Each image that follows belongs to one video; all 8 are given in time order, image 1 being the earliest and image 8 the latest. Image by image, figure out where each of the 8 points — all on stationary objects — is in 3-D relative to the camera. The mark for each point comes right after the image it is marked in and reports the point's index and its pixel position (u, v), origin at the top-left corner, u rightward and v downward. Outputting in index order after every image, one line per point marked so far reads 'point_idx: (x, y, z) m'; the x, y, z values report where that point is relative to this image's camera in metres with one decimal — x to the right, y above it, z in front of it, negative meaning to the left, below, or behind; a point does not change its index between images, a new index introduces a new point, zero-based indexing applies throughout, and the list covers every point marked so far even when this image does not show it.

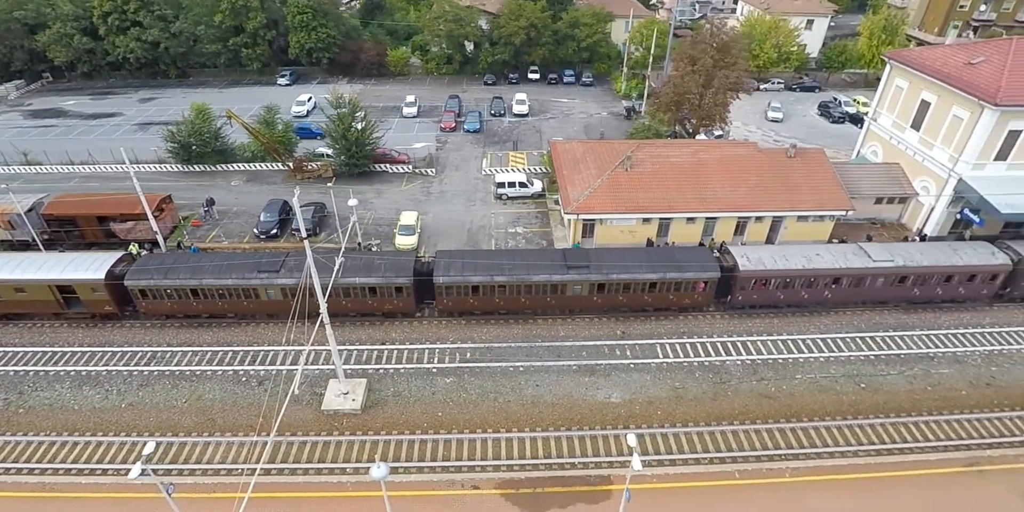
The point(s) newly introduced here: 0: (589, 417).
0: (+2.8, -6.0, +19.2) m
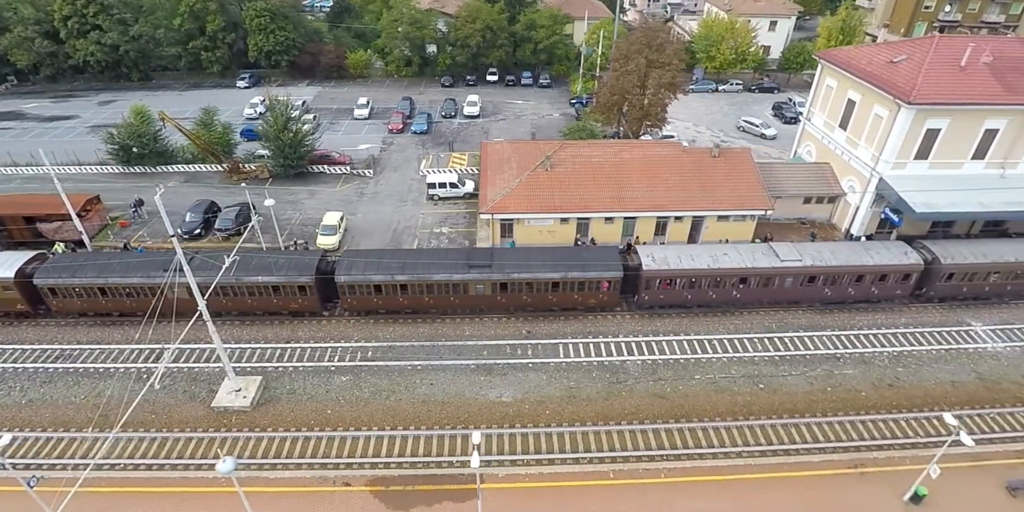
0: (-1.4, -5.9, +19.2) m
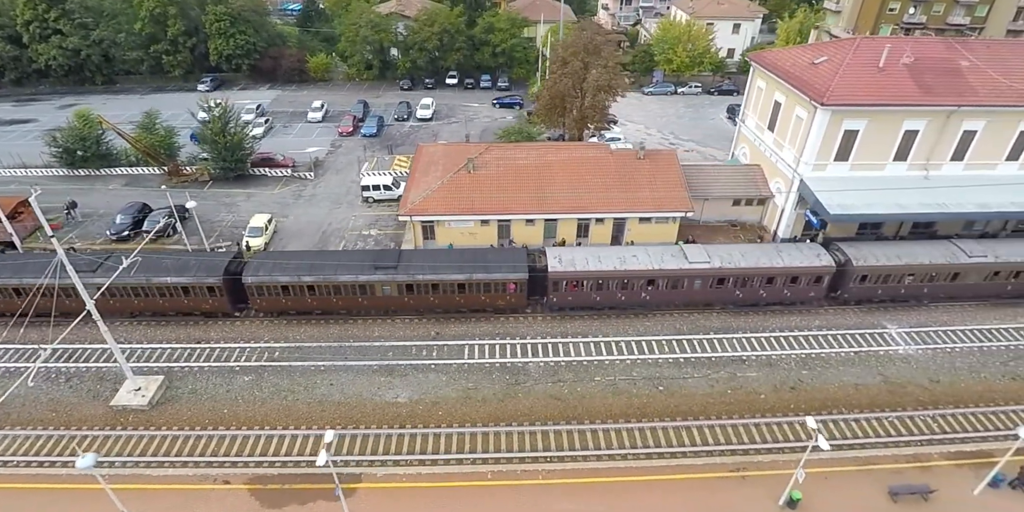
0: (-5.4, -6.0, +19.3) m
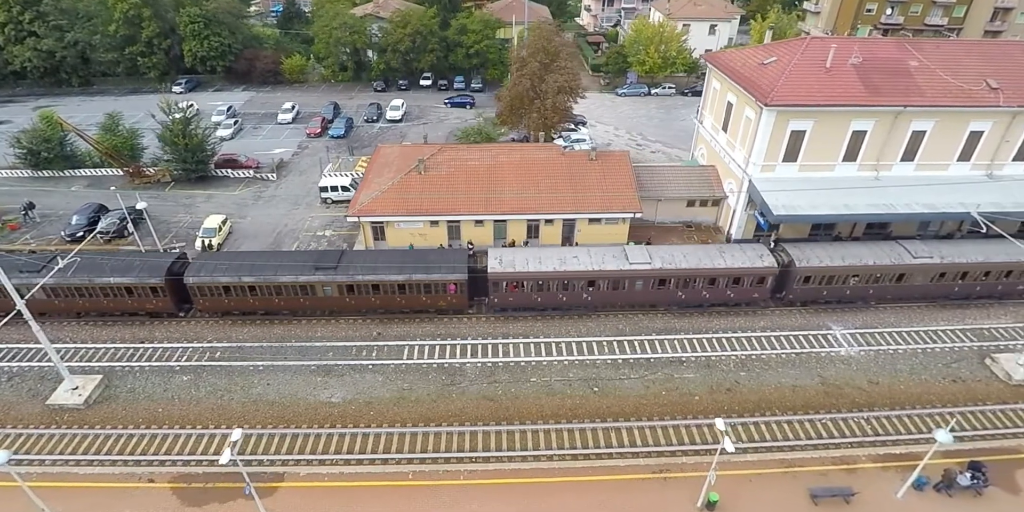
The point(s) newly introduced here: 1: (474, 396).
0: (-7.9, -6.0, +19.3) m
1: (-1.5, -5.4, +20.0) m
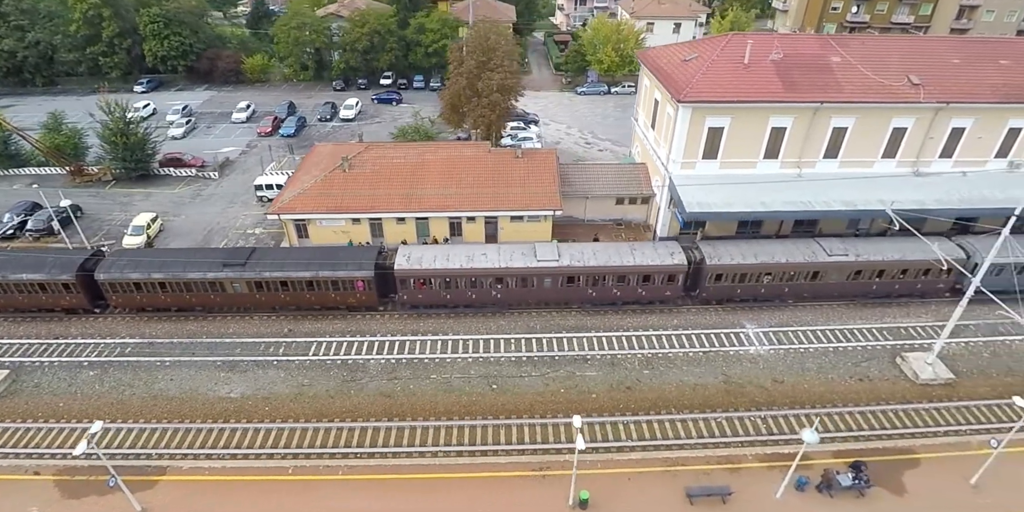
0: (-11.9, -5.9, +19.4) m
1: (-5.4, -5.3, +20.0) m
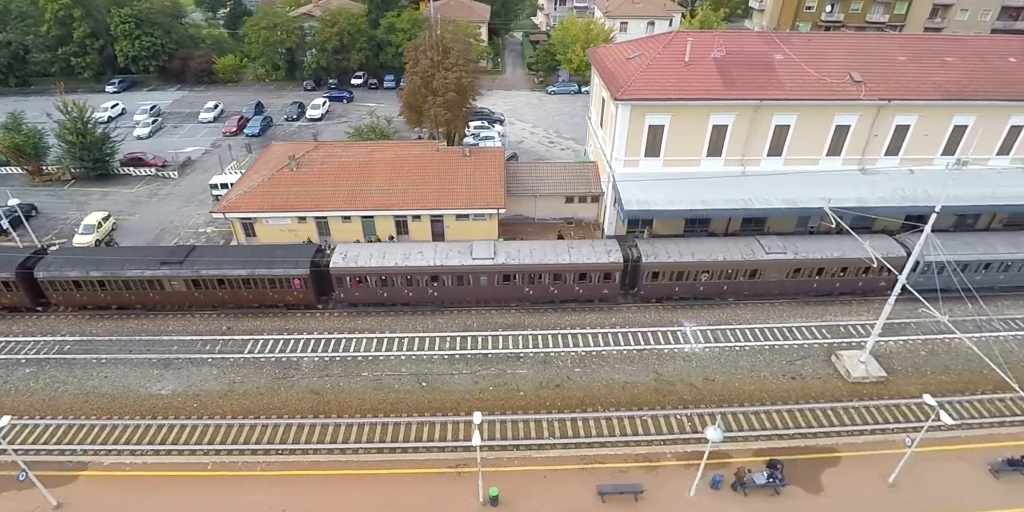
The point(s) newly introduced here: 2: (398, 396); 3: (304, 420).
0: (-14.7, -5.8, +19.5) m
1: (-8.2, -5.2, +20.0) m
2: (-4.4, -5.4, +19.7) m
3: (-7.6, -6.0, +18.9) m
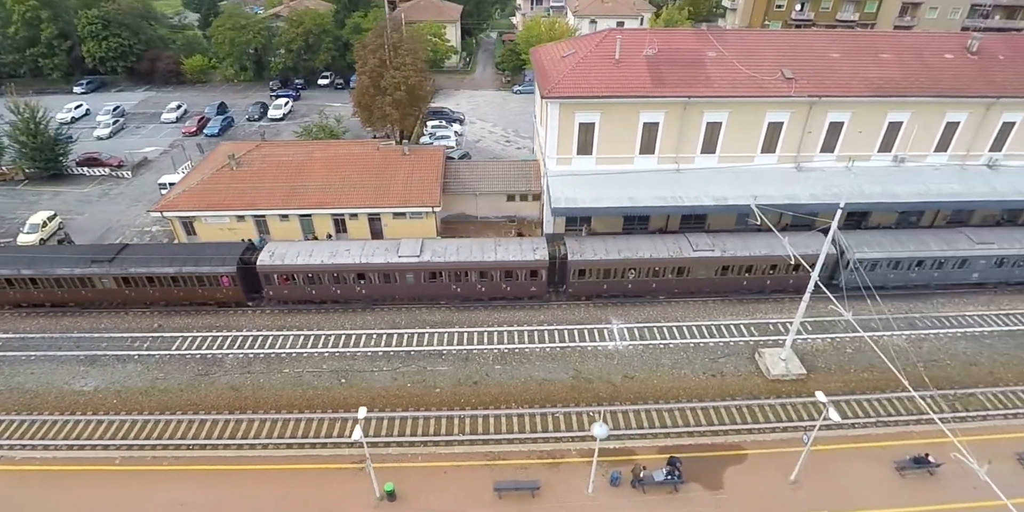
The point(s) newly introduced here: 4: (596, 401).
0: (-17.9, -5.7, +19.7) m
1: (-11.4, -5.1, +20.1) m
2: (-7.6, -5.3, +19.8) m
3: (-10.8, -5.9, +19.0) m
4: (+3.2, -5.5, +19.3) m
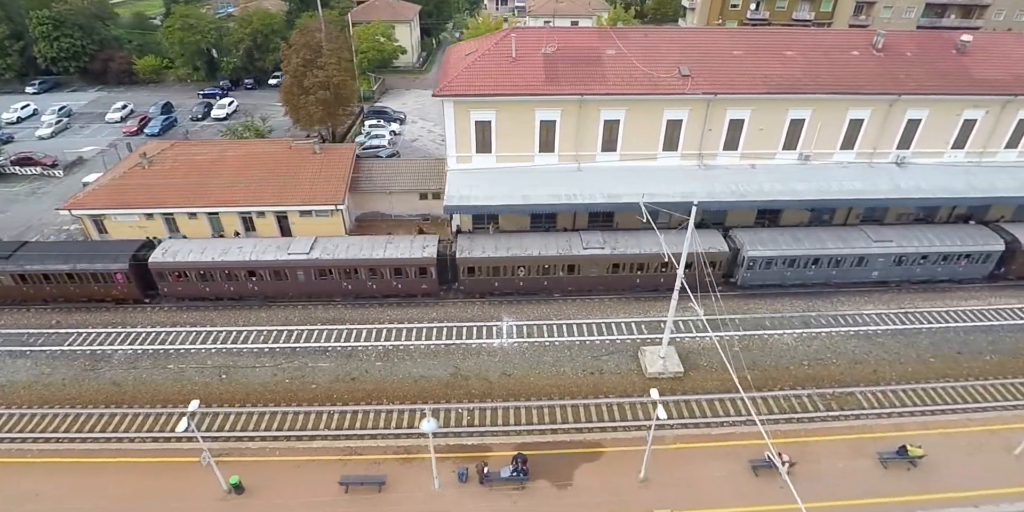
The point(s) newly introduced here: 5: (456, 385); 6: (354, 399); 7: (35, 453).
0: (-22.7, -5.5, +20.0) m
1: (-16.2, -5.0, +20.4) m
2: (-12.4, -5.1, +20.0) m
3: (-15.6, -5.8, +19.2) m
4: (-1.7, -5.3, +19.3) m
5: (-2.1, -5.0, +19.9) m
6: (-6.0, -5.4, +19.4) m
7: (-16.4, -6.8, +17.6) m
